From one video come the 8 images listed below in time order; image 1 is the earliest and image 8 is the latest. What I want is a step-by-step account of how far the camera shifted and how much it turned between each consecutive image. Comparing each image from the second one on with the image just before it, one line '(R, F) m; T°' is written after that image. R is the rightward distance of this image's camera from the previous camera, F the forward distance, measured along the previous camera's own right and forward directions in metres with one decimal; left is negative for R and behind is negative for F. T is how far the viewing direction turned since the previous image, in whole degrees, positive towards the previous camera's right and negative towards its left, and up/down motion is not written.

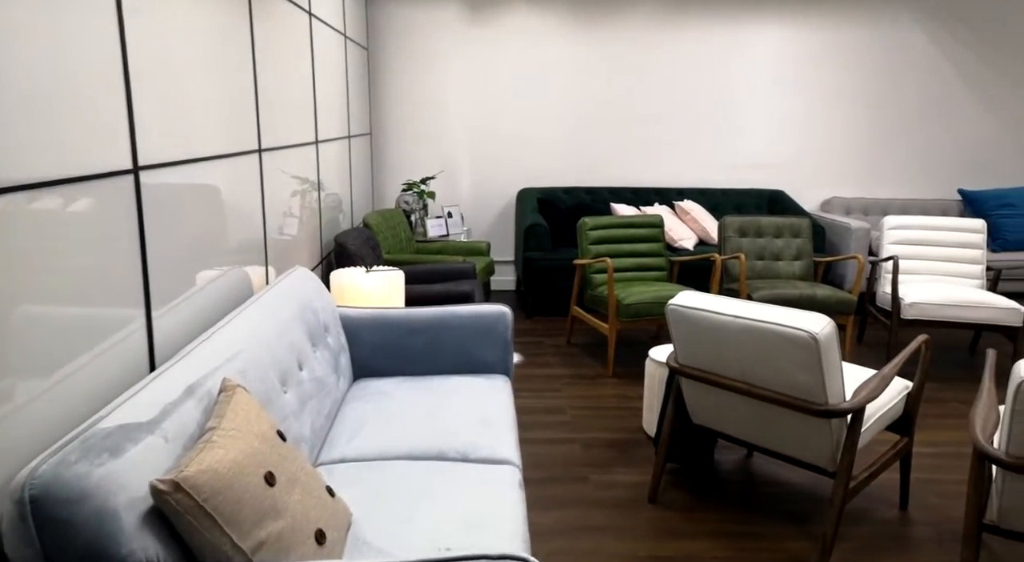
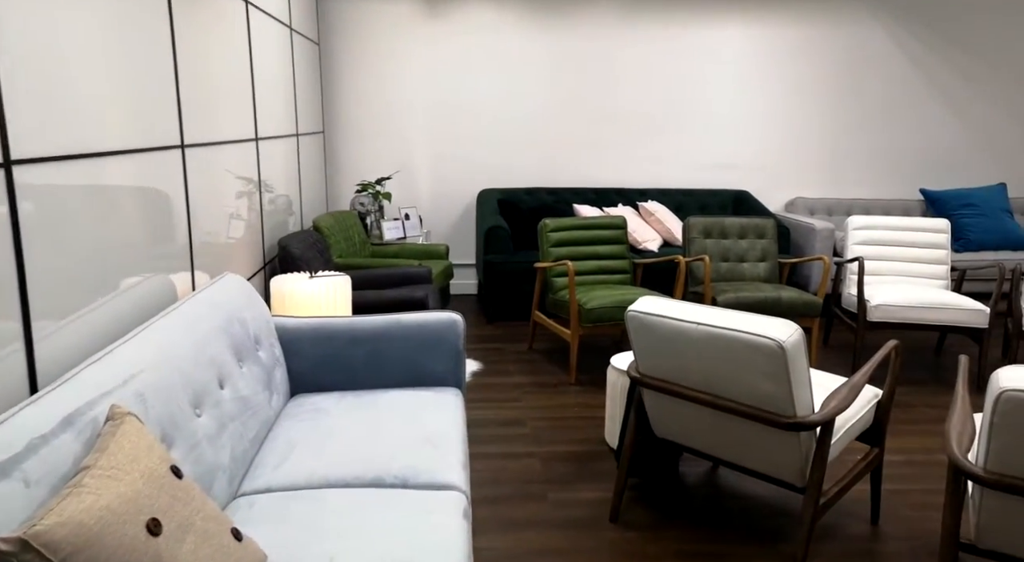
(+0.1, +0.2) m; +2°
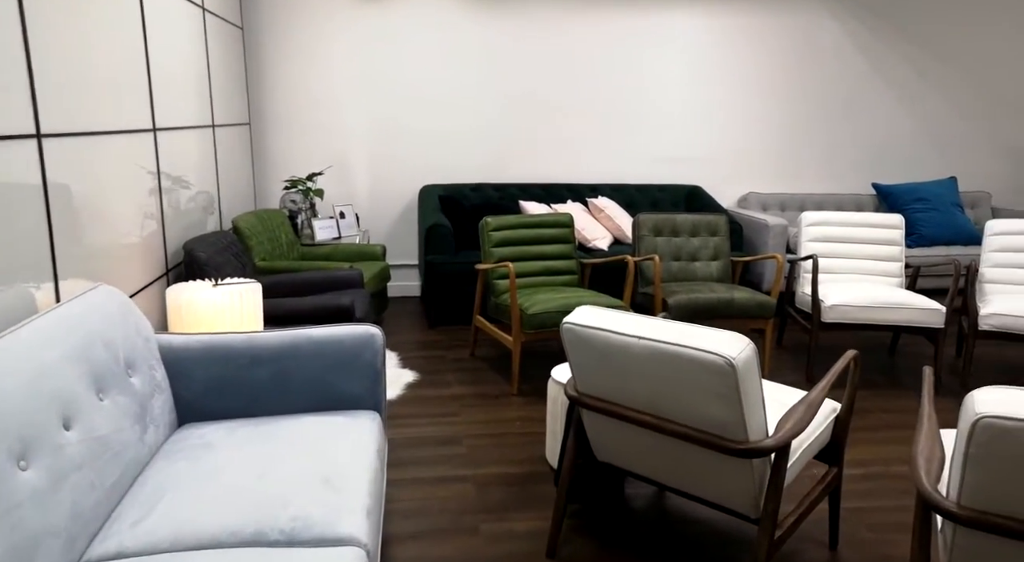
(+0.1, +0.3) m; +3°
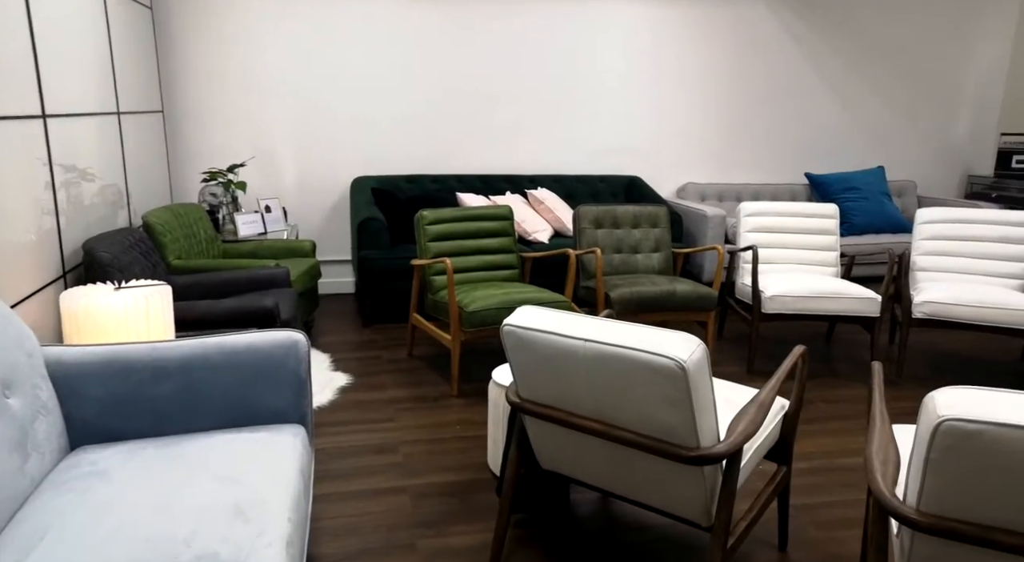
(0.0, +0.1) m; +5°
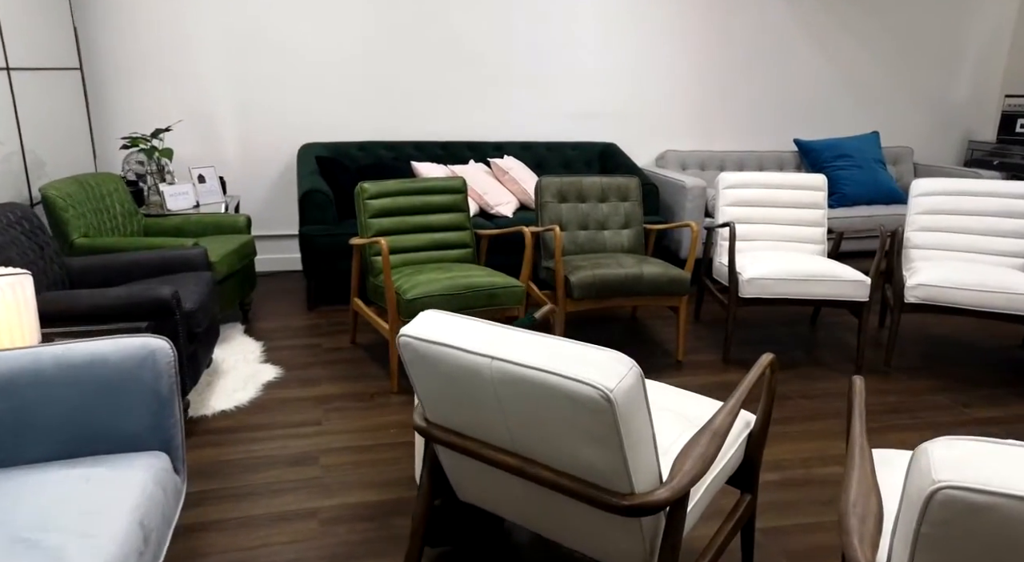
(+0.2, +0.4) m; 0°
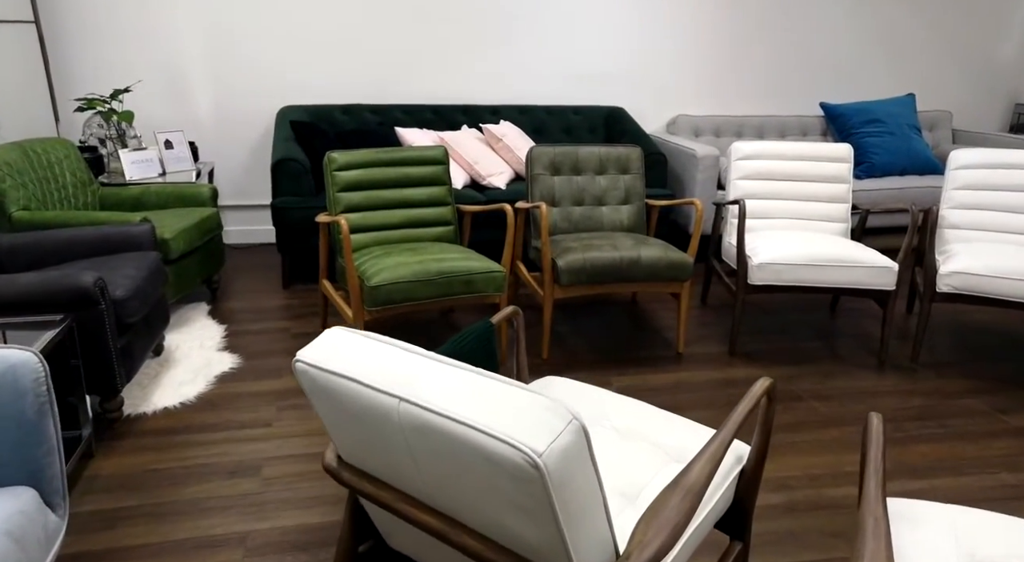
(+0.2, +0.3) m; -2°
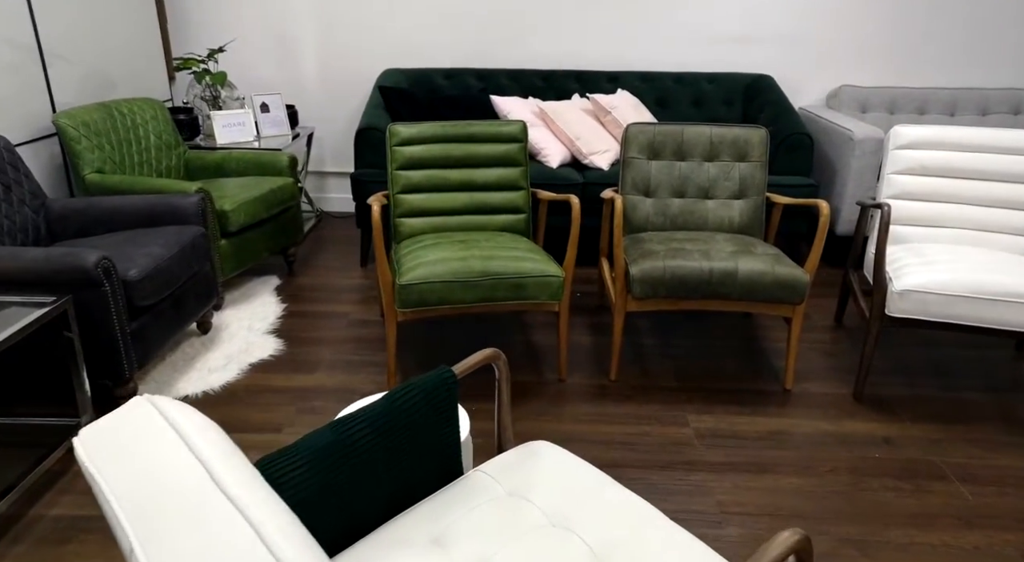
(+0.3, +0.5) m; -14°
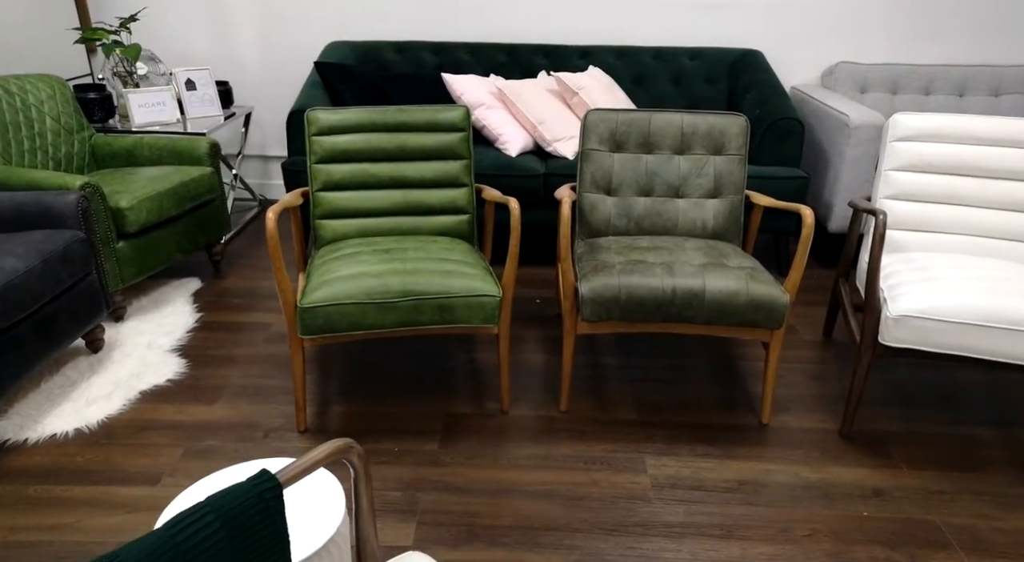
(+0.2, +0.4) m; 0°
